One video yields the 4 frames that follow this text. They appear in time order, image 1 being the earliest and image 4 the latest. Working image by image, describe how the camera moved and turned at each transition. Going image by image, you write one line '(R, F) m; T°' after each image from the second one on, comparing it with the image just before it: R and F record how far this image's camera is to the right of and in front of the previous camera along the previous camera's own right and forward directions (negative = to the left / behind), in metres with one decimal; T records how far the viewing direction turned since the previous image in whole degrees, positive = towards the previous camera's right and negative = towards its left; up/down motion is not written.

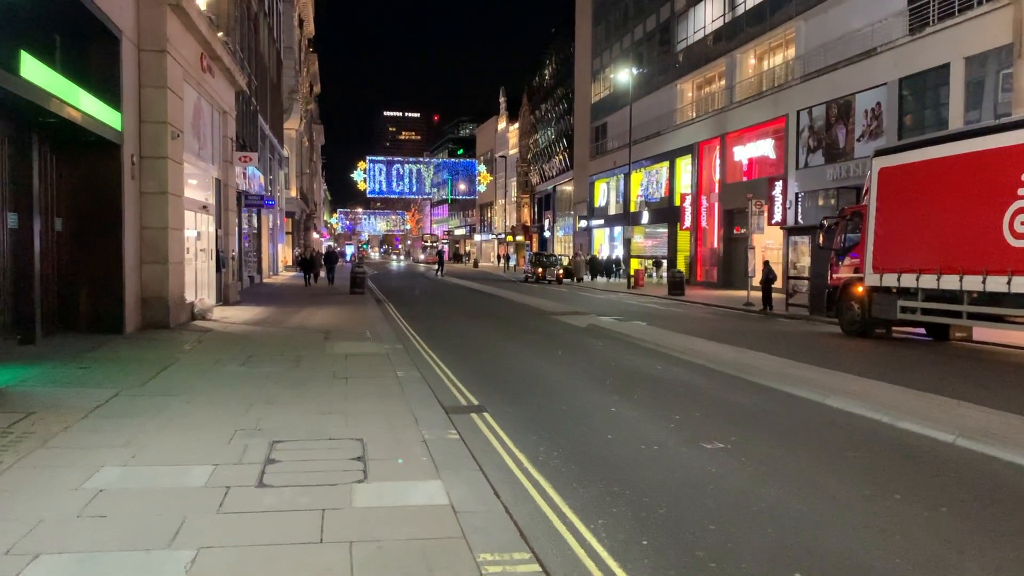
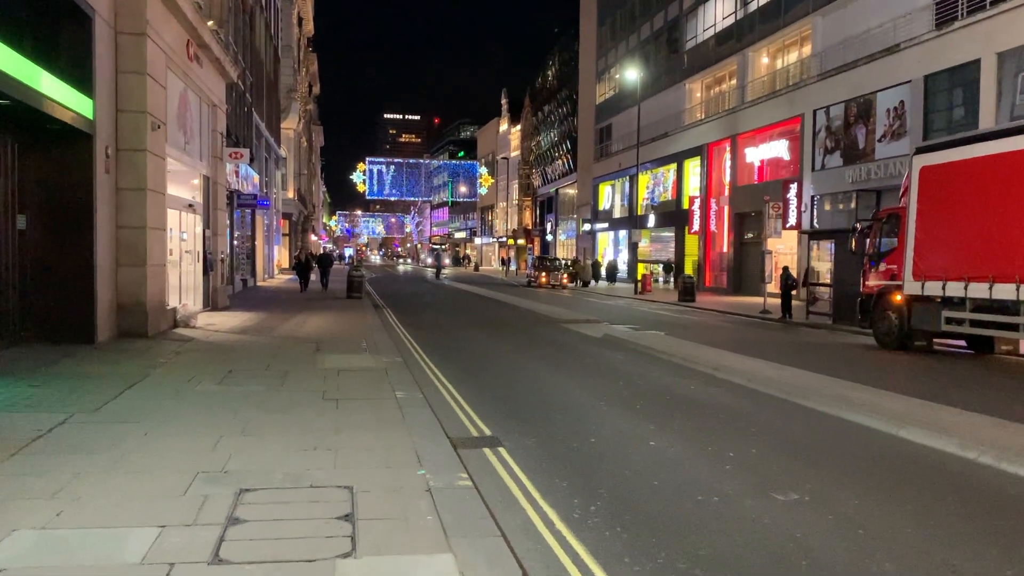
(-0.2, +1.3) m; 0°
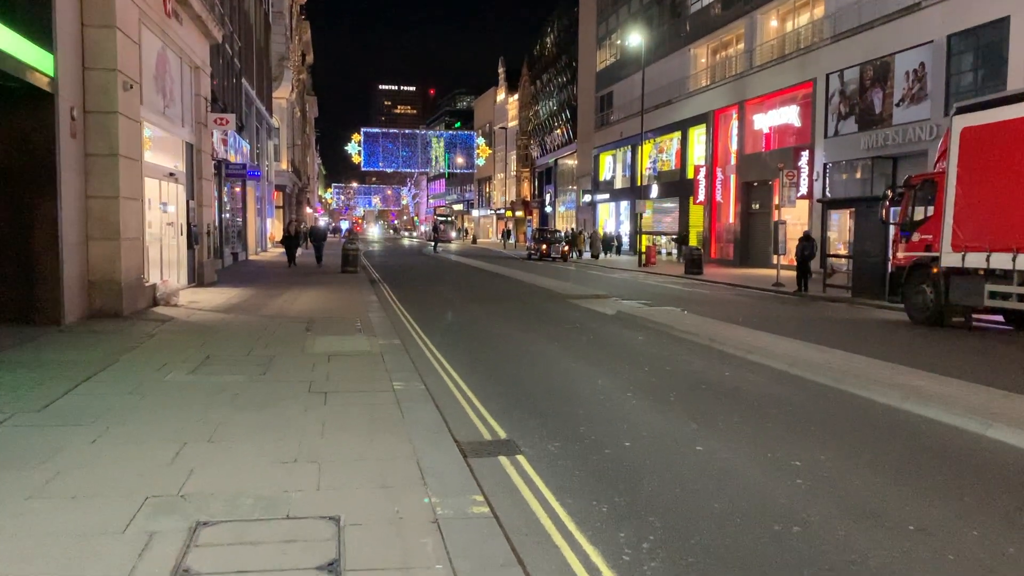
(-0.1, +1.1) m; 0°
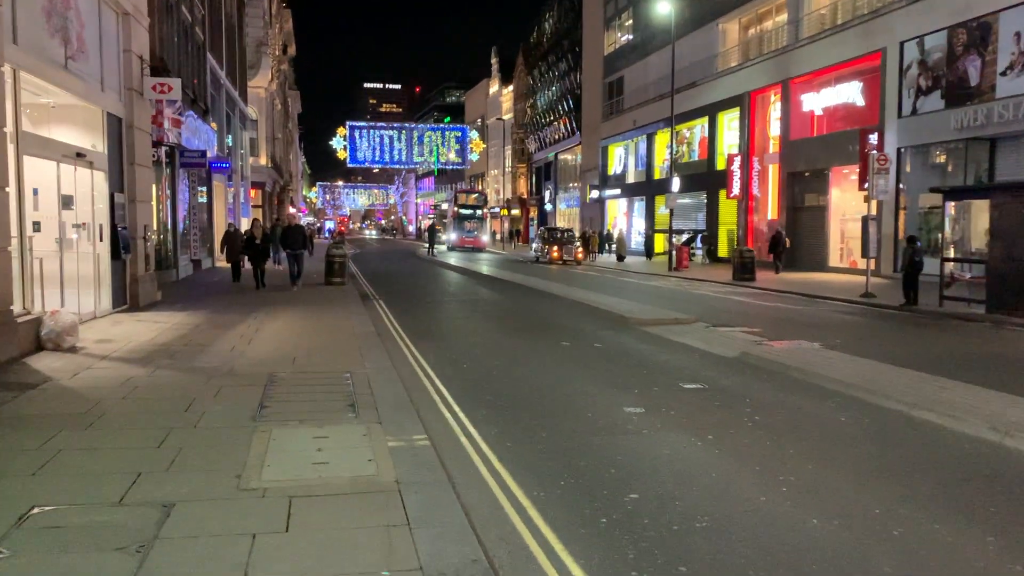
(-0.9, +4.9) m; +1°
